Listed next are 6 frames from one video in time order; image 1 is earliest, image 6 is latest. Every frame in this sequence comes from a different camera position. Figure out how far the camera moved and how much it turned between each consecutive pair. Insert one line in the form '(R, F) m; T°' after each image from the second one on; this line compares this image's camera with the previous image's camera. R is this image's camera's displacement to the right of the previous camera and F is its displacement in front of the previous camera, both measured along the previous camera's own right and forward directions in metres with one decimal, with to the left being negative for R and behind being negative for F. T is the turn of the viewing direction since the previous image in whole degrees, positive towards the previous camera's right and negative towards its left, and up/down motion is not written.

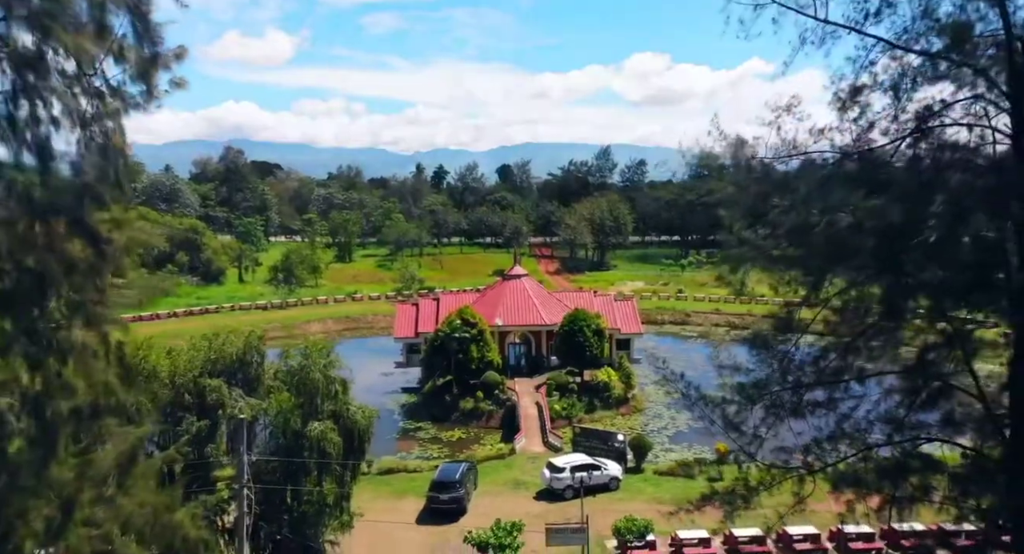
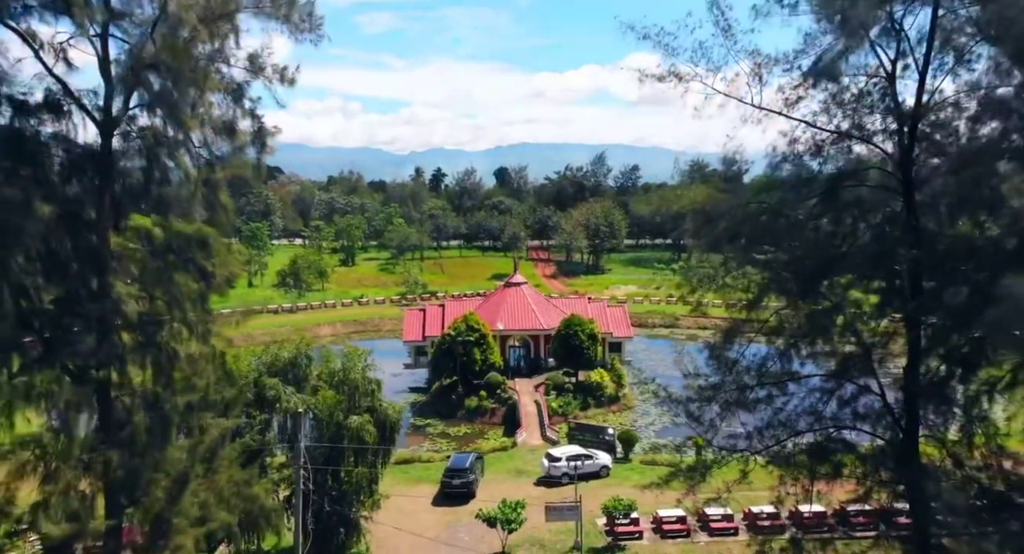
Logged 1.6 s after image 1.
(-0.2, -2.6) m; 0°
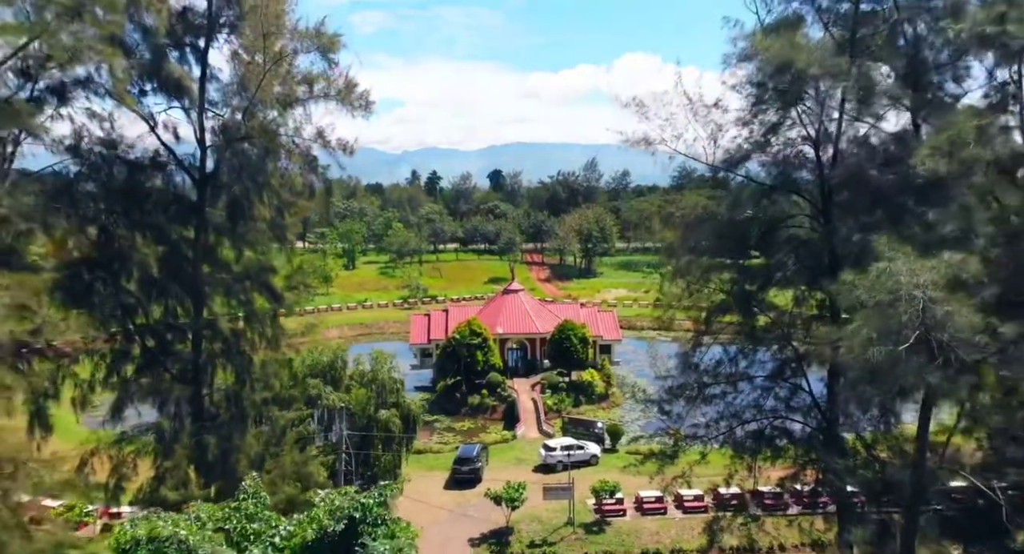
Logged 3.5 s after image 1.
(-0.2, -3.0) m; 0°
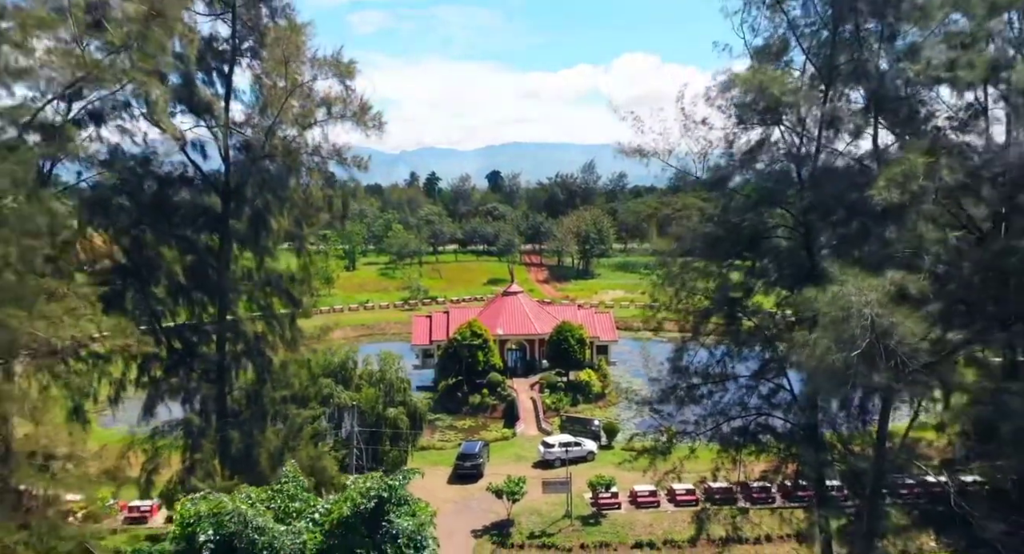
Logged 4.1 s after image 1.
(-0.1, -1.1) m; 0°
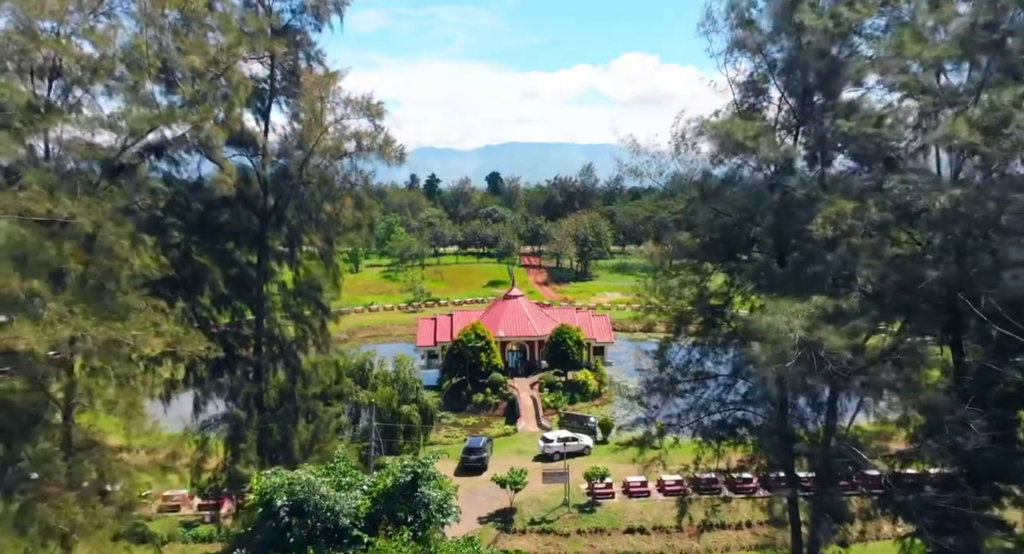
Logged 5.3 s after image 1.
(-0.1, -2.0) m; 0°
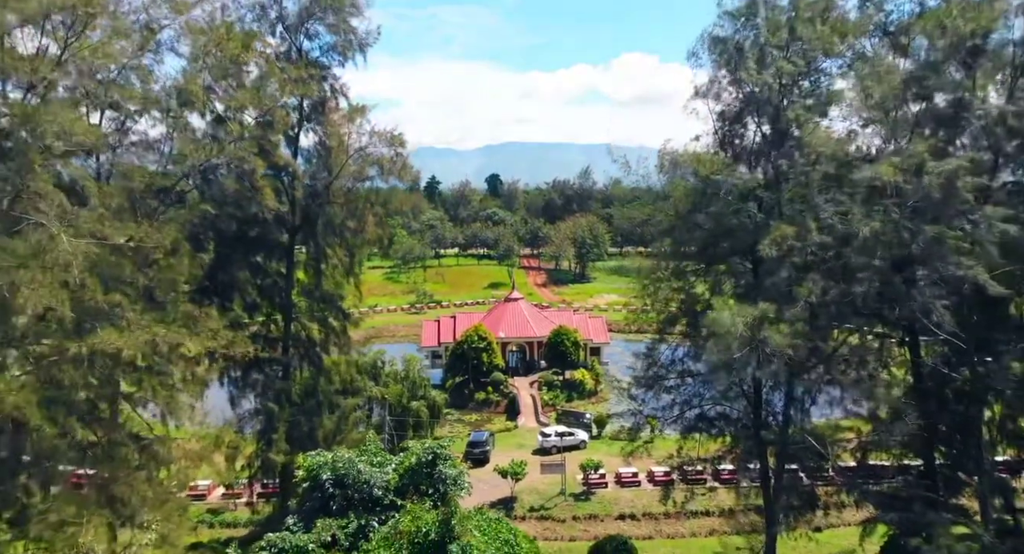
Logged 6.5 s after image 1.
(0.0, -2.0) m; 0°
